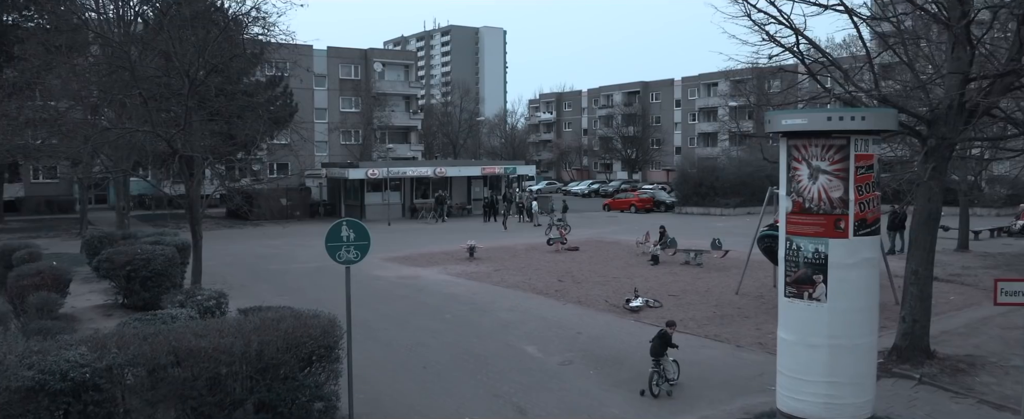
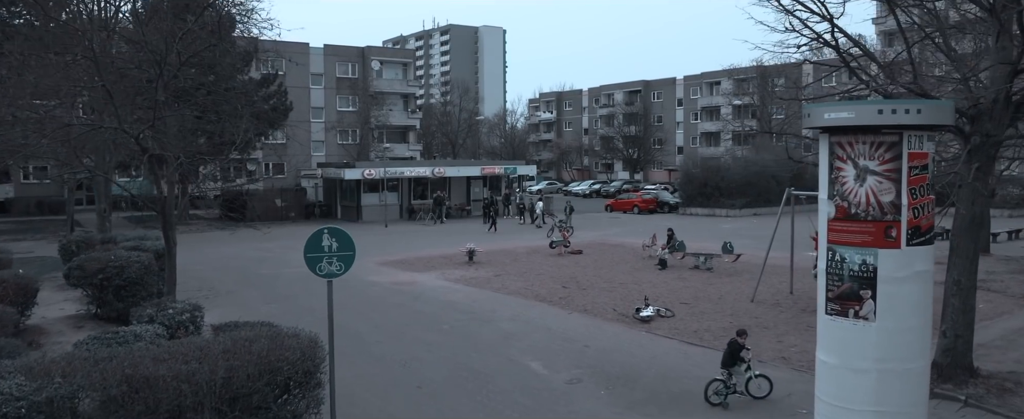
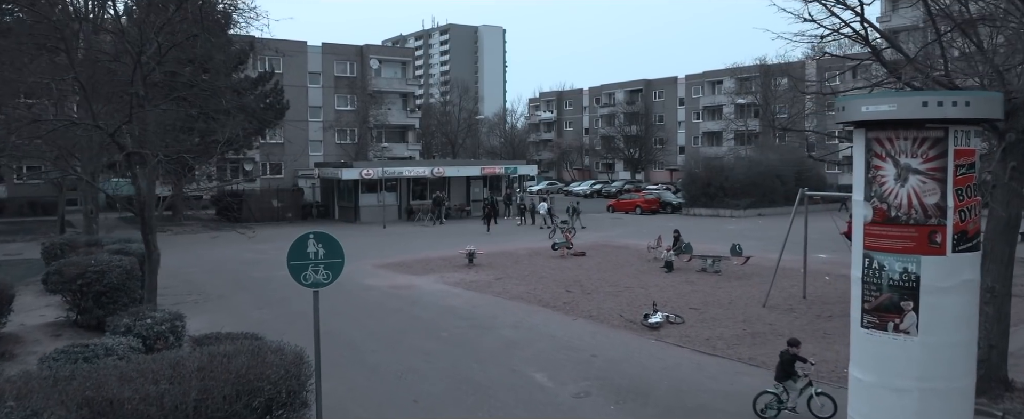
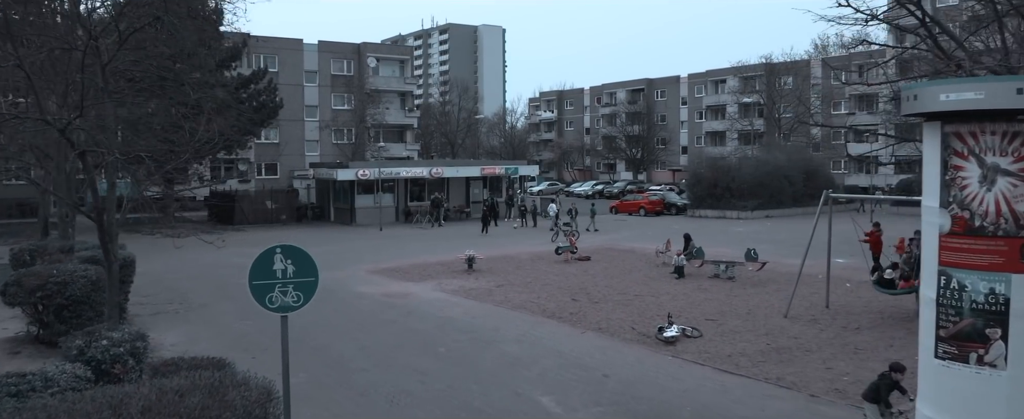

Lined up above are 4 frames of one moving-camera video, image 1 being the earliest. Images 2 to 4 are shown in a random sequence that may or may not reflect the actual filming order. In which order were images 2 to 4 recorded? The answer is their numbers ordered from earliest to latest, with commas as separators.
2, 3, 4
